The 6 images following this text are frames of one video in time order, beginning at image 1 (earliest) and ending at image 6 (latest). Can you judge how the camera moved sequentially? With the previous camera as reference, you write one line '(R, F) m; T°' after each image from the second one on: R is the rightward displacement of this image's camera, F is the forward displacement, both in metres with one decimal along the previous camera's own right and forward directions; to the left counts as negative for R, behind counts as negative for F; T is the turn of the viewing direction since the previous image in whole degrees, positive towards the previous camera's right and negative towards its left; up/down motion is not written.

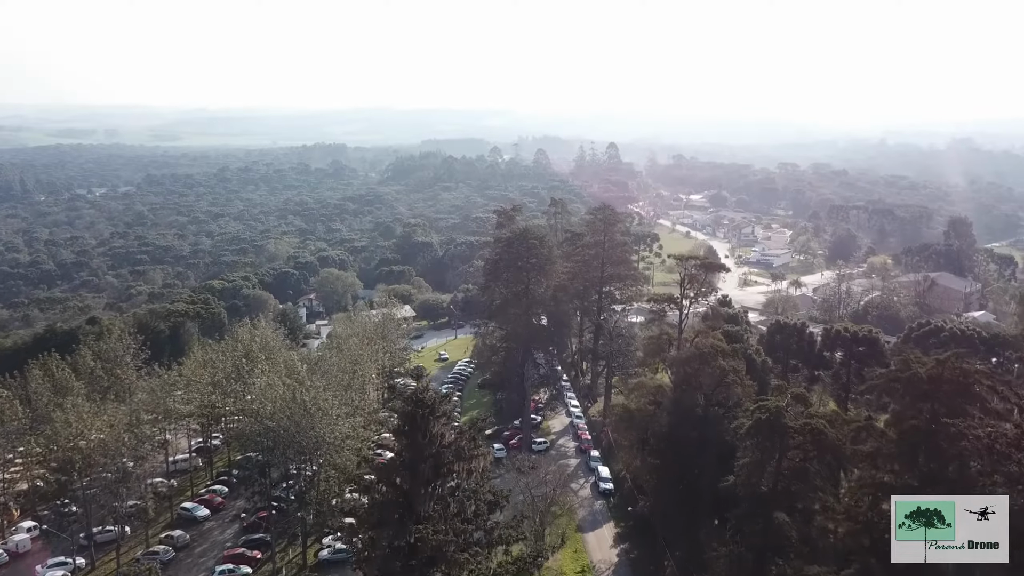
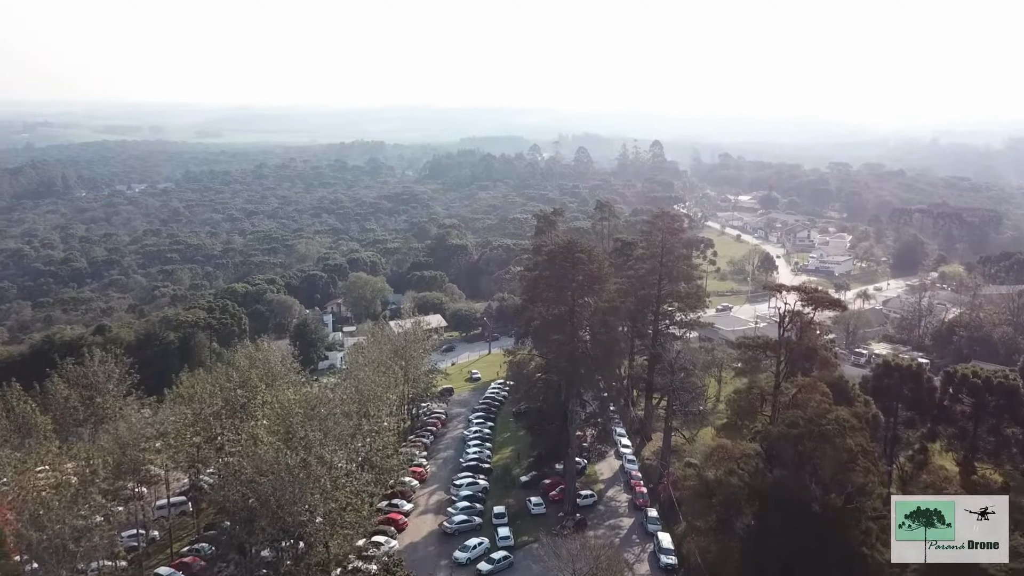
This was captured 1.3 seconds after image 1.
(-0.1, +4.2) m; -3°
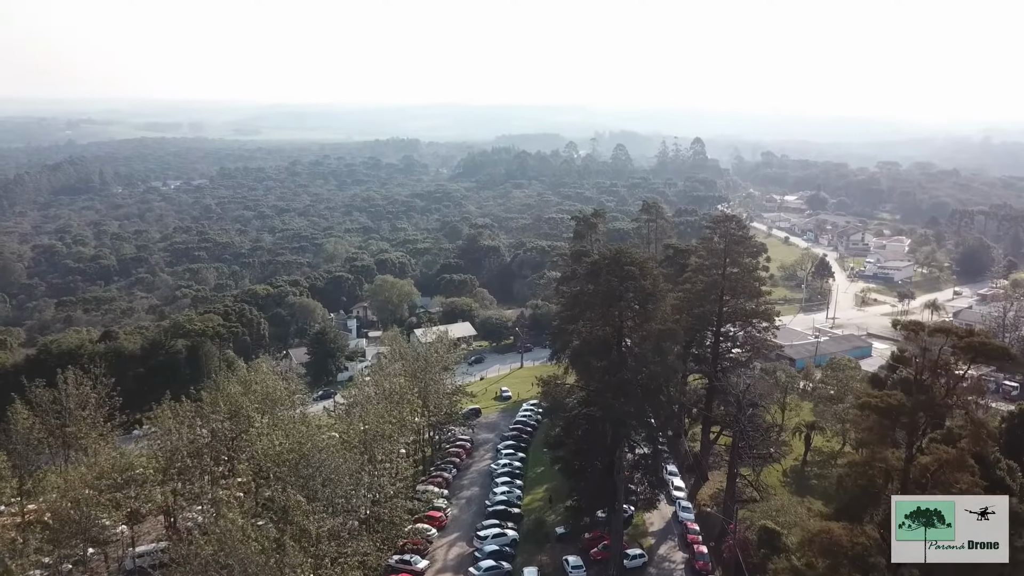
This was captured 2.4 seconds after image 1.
(-0.1, +3.6) m; -2°
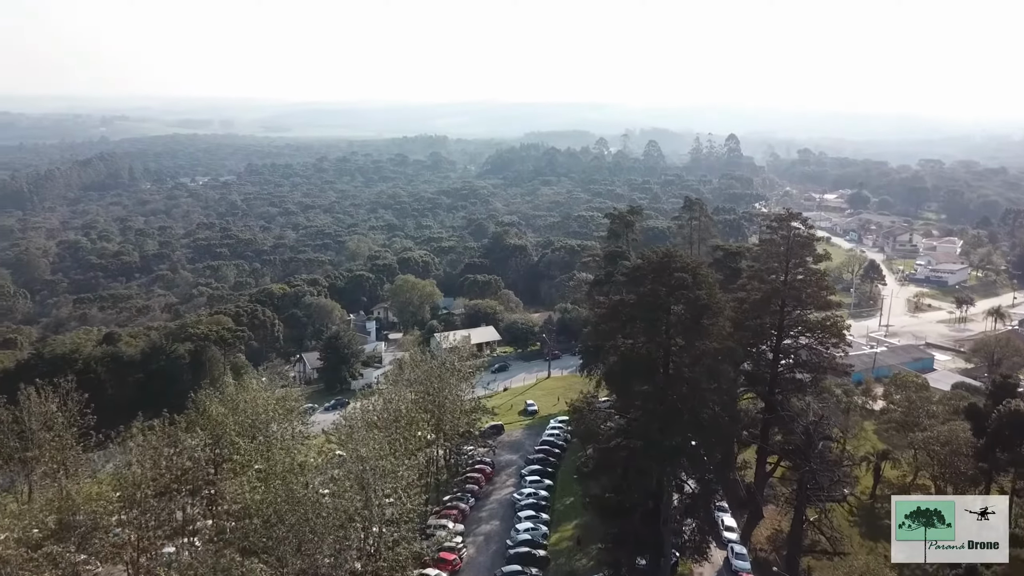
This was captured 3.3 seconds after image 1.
(0.0, +2.9) m; -2°
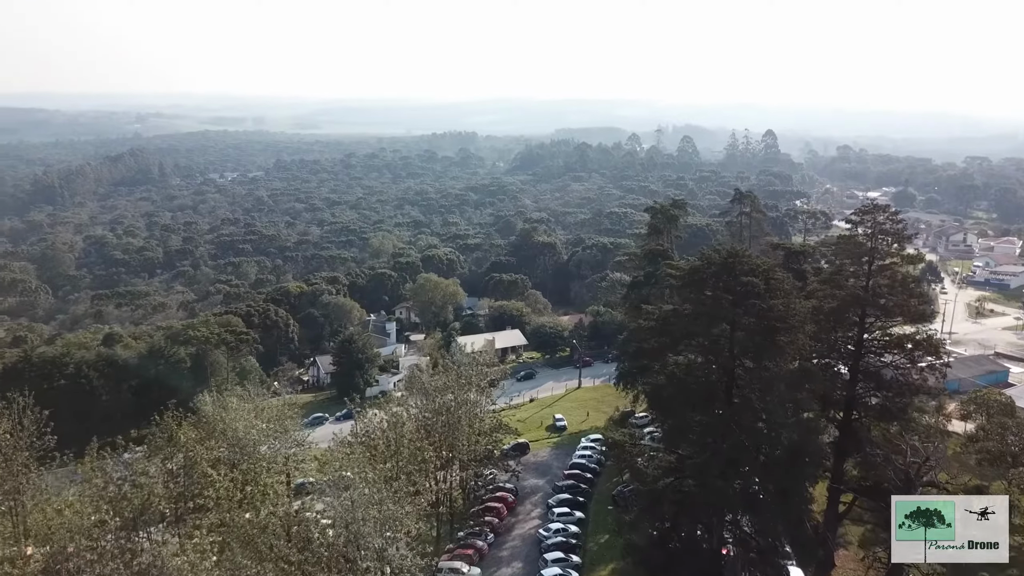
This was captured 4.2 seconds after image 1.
(0.0, +3.0) m; -2°
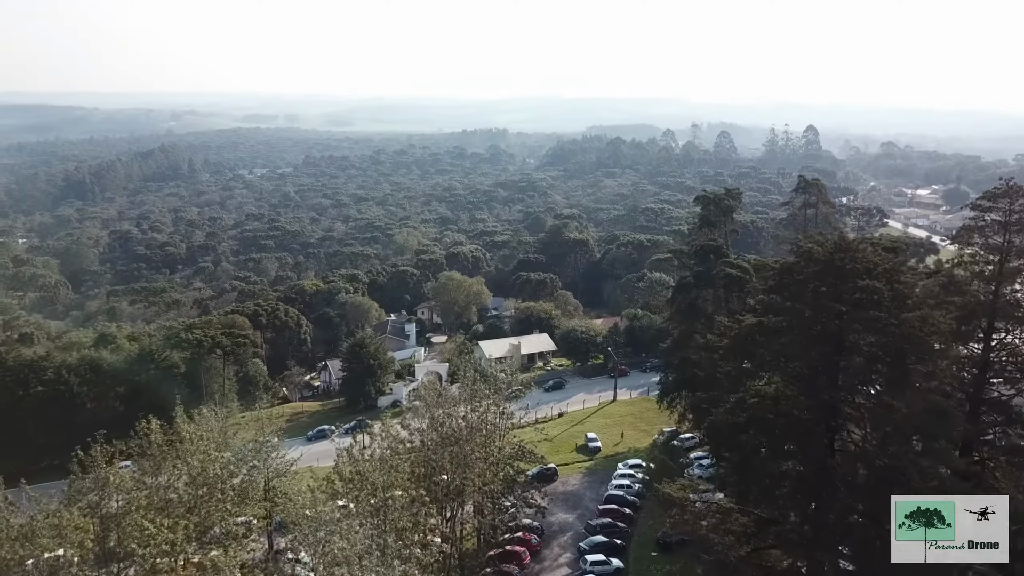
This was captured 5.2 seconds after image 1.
(+0.1, +3.4) m; -2°
